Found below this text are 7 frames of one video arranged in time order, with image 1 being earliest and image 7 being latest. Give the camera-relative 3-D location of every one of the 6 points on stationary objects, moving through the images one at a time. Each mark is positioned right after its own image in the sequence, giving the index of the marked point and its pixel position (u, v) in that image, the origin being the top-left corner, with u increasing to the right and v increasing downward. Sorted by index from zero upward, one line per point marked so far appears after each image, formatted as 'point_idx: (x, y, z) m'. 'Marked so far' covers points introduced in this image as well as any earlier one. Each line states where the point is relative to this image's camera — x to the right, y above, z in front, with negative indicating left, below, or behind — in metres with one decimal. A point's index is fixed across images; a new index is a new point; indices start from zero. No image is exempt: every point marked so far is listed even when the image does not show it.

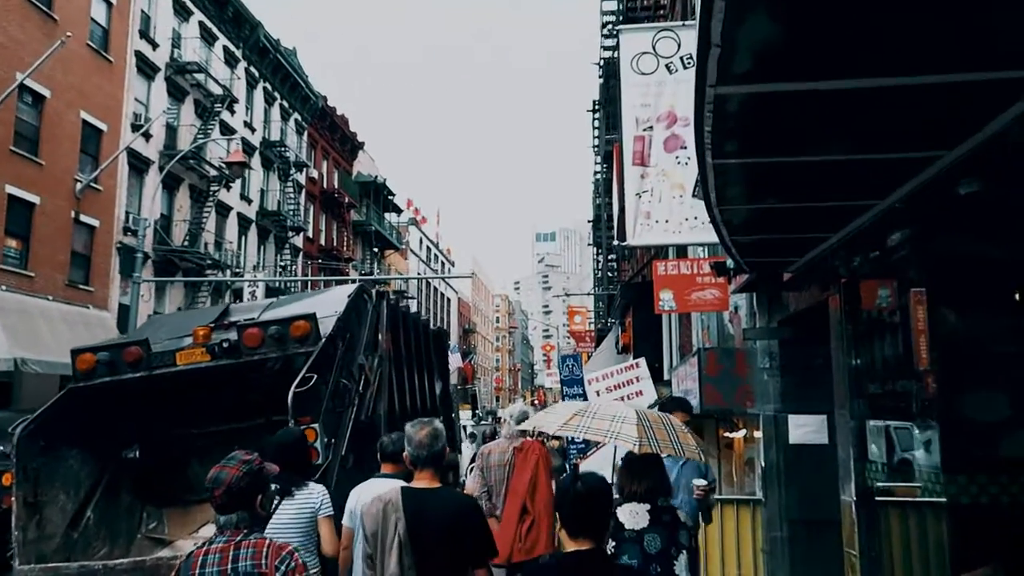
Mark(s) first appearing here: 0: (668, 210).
0: (+1.6, +0.9, +8.3) m
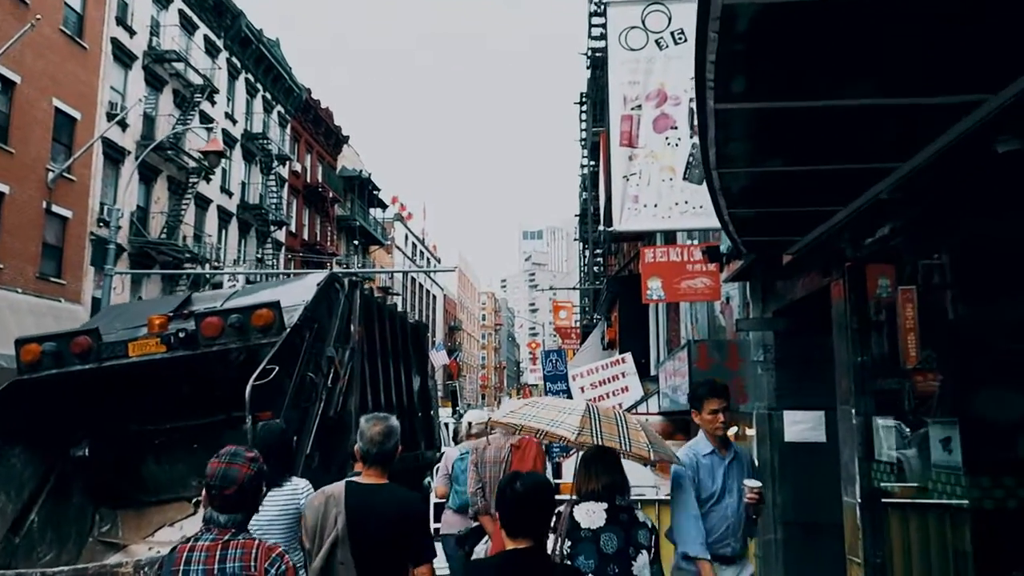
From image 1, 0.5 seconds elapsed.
0: (+1.4, +1.0, +7.9) m
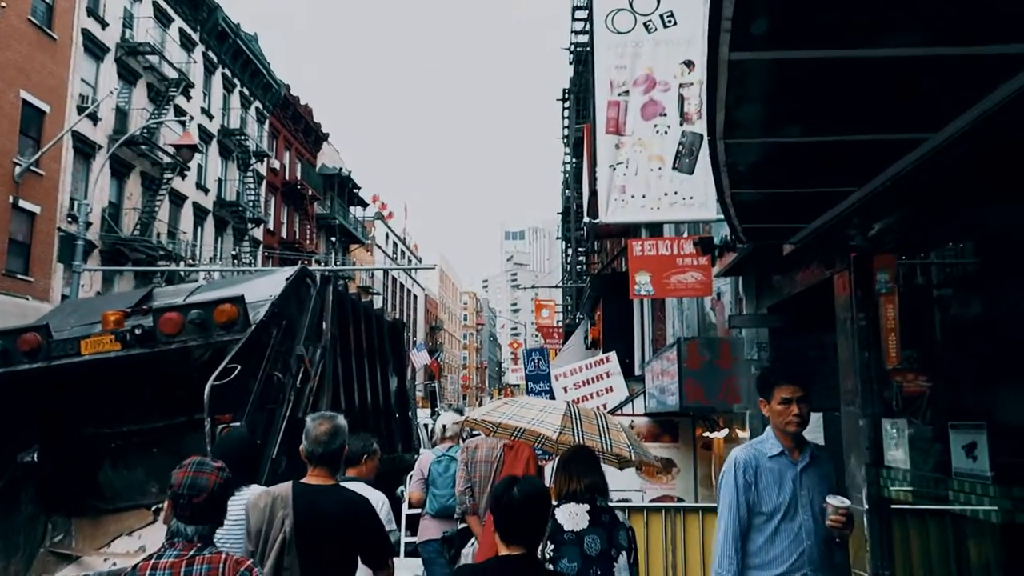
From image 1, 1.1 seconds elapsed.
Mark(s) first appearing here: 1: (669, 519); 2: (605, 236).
0: (+1.3, +1.0, +7.6) m
1: (+1.2, -1.7, +6.1) m
2: (+1.9, +1.1, +16.7) m
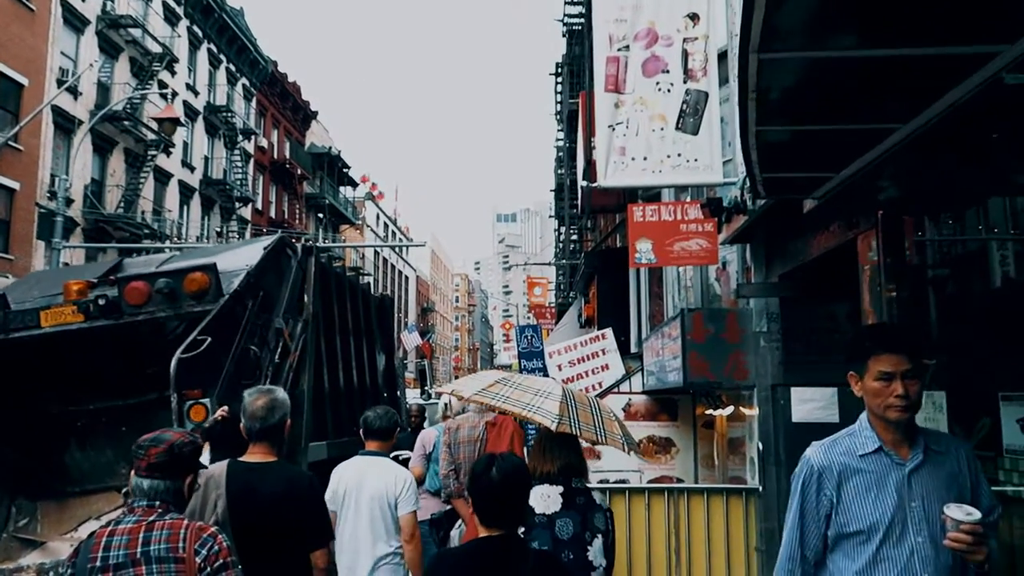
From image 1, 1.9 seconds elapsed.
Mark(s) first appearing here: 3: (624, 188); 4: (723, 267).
0: (+1.2, +1.3, +7.1) m
1: (+1.1, -1.5, +5.7) m
2: (+1.7, +1.5, +16.3) m
3: (+1.0, +0.9, +7.1) m
4: (+2.3, +0.2, +8.6) m
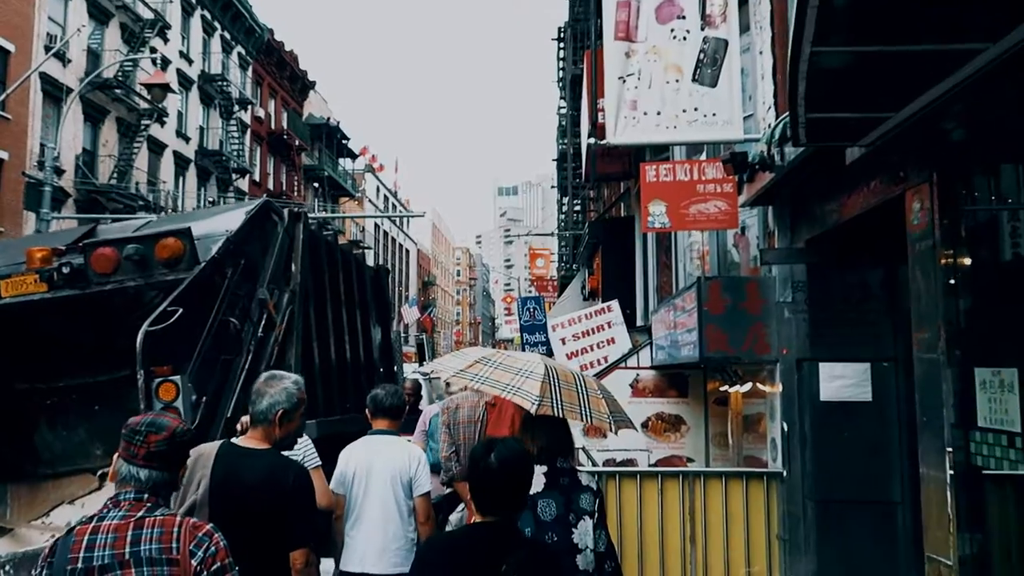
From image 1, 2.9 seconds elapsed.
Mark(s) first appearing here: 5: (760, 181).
0: (+1.2, +1.5, +6.6) m
1: (+1.1, -1.3, +5.3) m
2: (+1.8, +2.1, +15.8) m
3: (+1.0, +1.1, +6.6) m
4: (+2.3, +0.6, +8.1) m
5: (+2.0, +0.9, +6.5) m
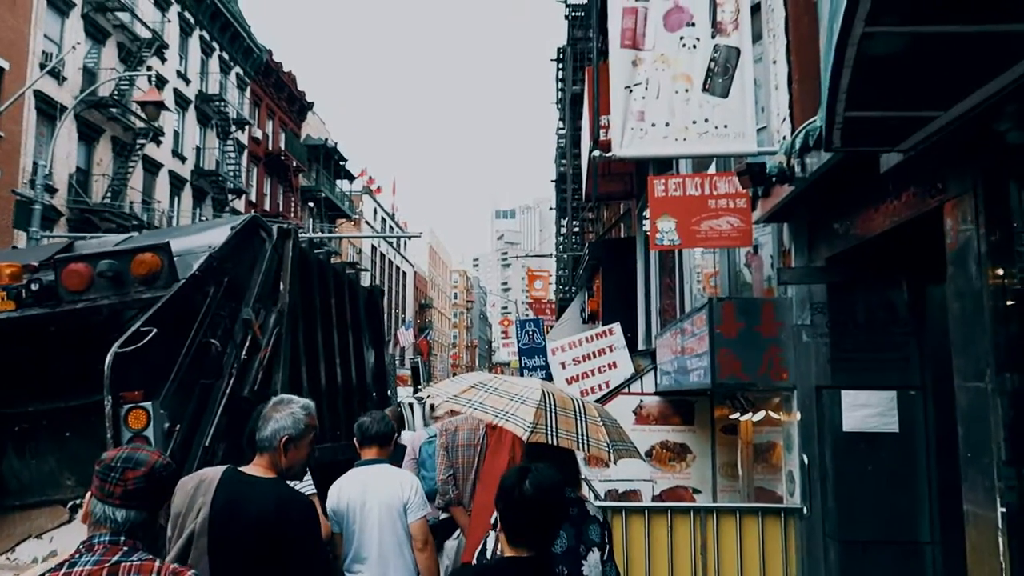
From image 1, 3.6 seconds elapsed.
0: (+1.2, +1.4, +6.4) m
1: (+1.1, -1.4, +5.0) m
2: (+1.7, +1.7, +15.5) m
3: (+1.0, +1.0, +6.3) m
4: (+2.3, +0.3, +7.8) m
5: (+2.0, +0.7, +6.2) m
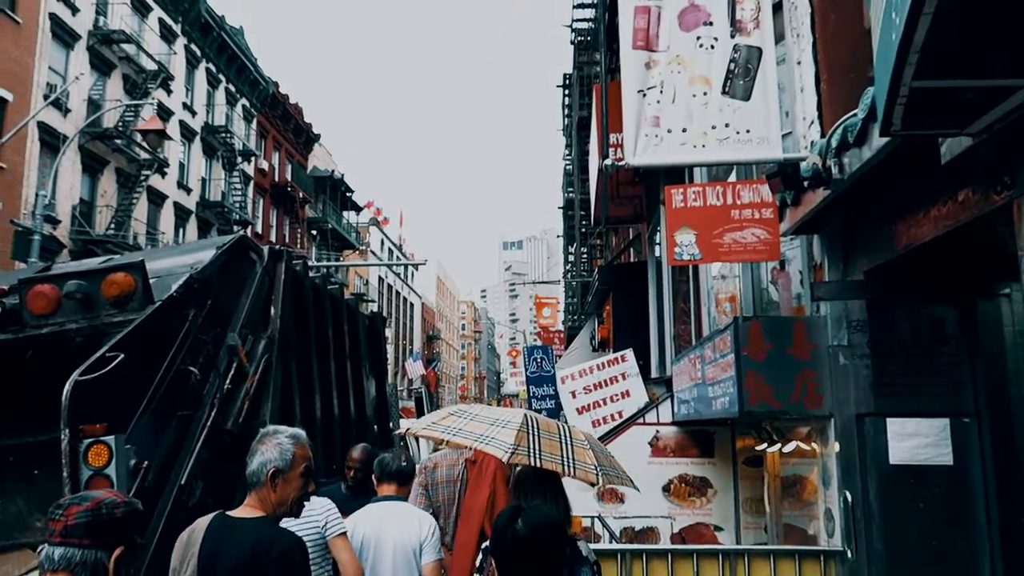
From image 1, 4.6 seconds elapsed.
0: (+1.2, +1.2, +6.0) m
1: (+1.2, -1.5, +4.5) m
2: (+1.9, +1.2, +15.1) m
3: (+1.0, +0.8, +5.9) m
4: (+2.3, +0.1, +7.4) m
5: (+2.0, +0.5, +5.8) m
